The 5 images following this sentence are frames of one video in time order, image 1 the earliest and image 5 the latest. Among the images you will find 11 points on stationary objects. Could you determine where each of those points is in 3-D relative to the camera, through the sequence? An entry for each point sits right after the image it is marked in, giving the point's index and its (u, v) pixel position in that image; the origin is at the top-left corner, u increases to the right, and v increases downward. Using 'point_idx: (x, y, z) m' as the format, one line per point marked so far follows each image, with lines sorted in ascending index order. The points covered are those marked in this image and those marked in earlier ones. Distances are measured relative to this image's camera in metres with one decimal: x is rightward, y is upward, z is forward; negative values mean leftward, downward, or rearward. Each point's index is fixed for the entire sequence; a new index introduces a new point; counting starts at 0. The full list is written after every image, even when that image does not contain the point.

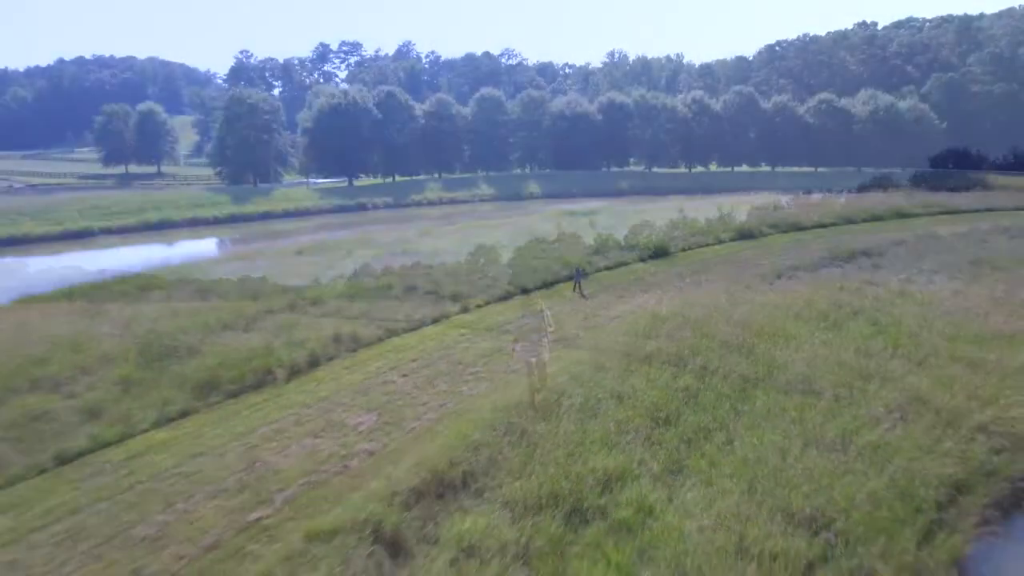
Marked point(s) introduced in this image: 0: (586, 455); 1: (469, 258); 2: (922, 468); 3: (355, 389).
0: (+0.8, -1.8, +7.8) m
1: (-1.1, +0.8, +19.3) m
2: (+4.4, -1.9, +7.7) m
3: (-2.2, -1.4, +10.3) m
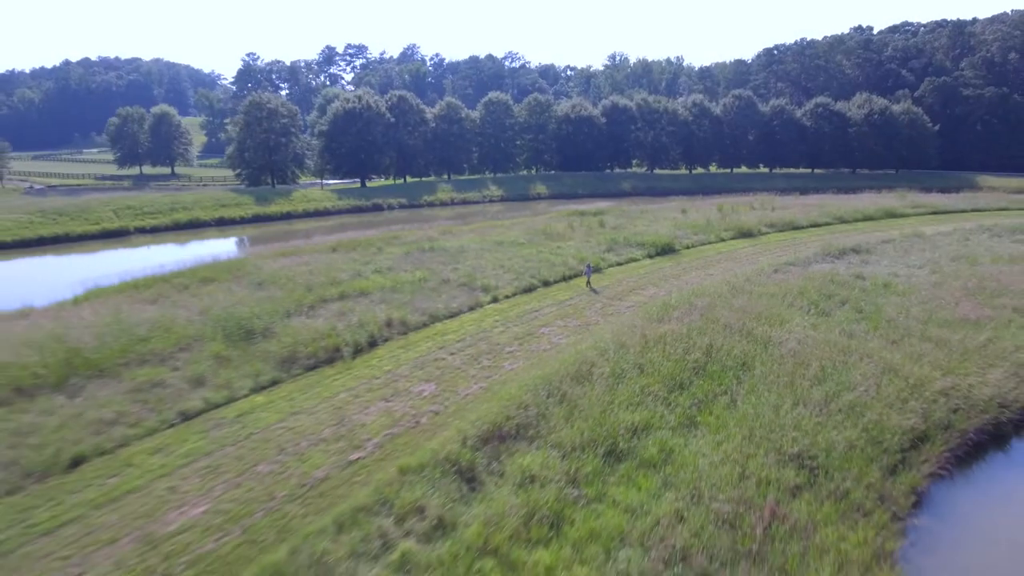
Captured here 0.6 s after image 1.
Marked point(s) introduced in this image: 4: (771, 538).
0: (+1.4, -1.6, +9.5) m
1: (-0.6, +1.0, +21.1) m
2: (+5.0, -1.8, +9.5) m
3: (-1.7, -1.3, +12.0) m
4: (+2.5, -2.4, +7.0) m
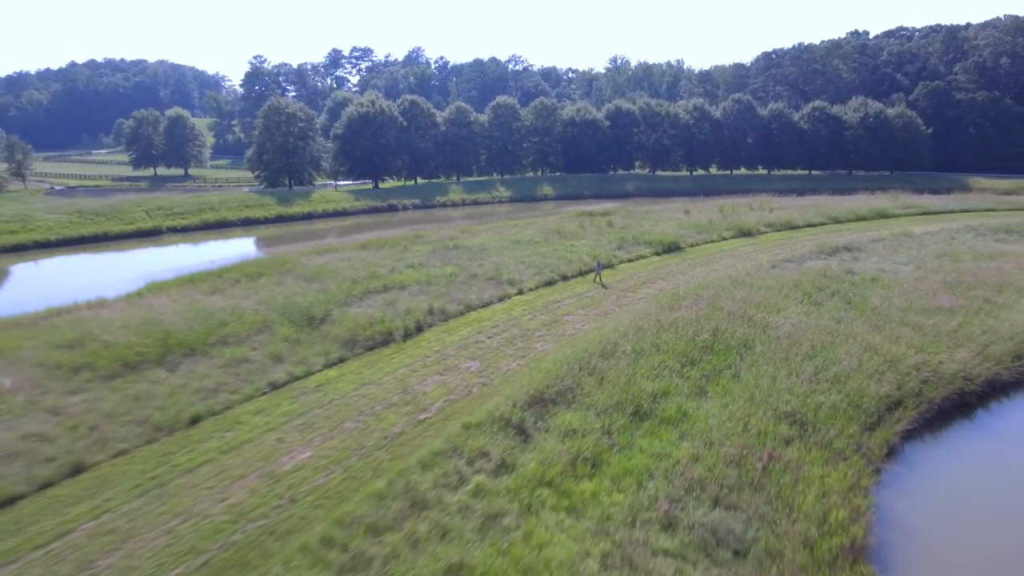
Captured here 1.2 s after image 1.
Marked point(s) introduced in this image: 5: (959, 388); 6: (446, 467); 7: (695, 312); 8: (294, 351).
0: (+2.0, -1.4, +11.3) m
1: (0.0, +1.2, +22.8) m
2: (+5.6, -1.6, +11.3) m
3: (-1.0, -1.1, +13.7) m
4: (+3.1, -2.3, +8.8) m
5: (+7.5, -1.7, +11.9) m
6: (-0.8, -2.2, +8.9) m
7: (+3.7, -0.5, +14.5) m
8: (-3.9, -1.1, +12.8) m
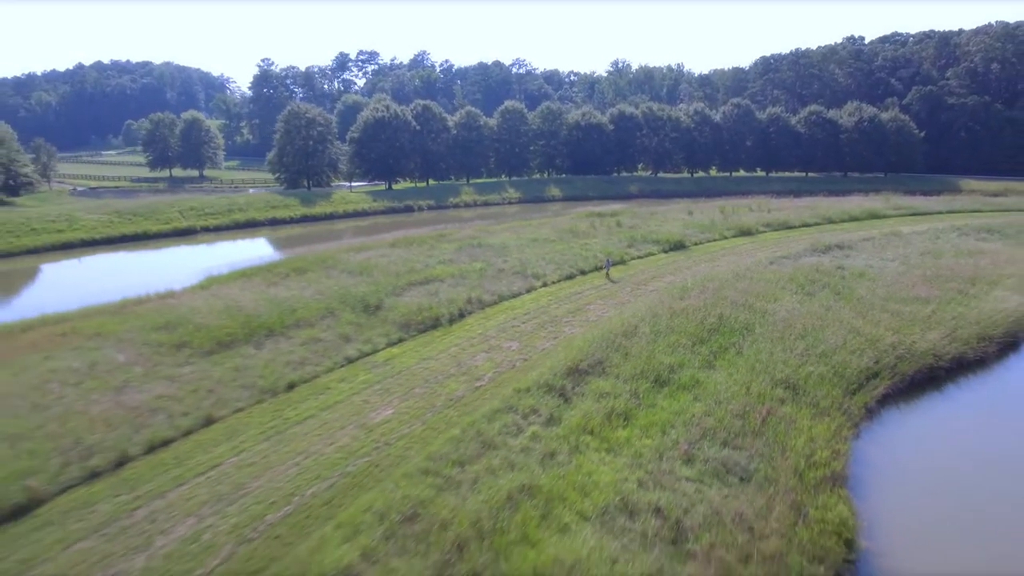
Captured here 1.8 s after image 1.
0: (+2.7, -1.3, +13.4) m
1: (+0.7, +1.3, +24.9) m
2: (+6.4, -1.4, +13.4) m
3: (-0.3, -0.9, +15.8) m
4: (+3.9, -2.1, +10.9) m
5: (+8.2, -1.5, +14.1) m
6: (-0.1, -2.0, +11.0) m
7: (+4.4, -0.3, +16.6) m
8: (-3.2, -0.9, +14.9) m
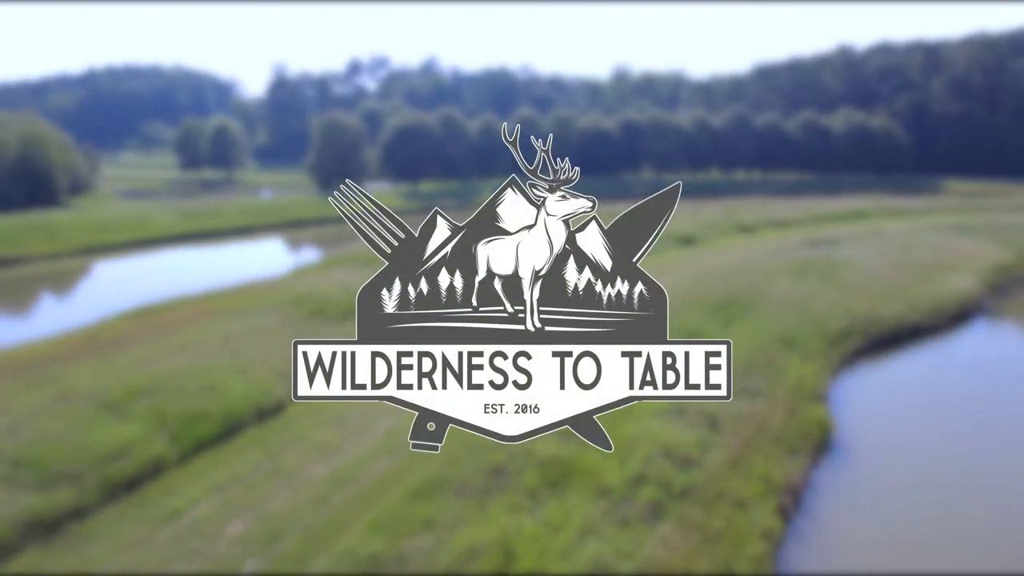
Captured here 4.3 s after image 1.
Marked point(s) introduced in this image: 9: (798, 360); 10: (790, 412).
0: (+4.2, -0.8, +17.5) m
1: (+2.2, +1.8, +29.0) m
2: (+7.9, -1.0, +17.5) m
3: (+1.2, -0.5, +20.0) m
4: (+5.4, -1.6, +15.0) m
5: (+9.7, -1.0, +18.2) m
6: (+1.4, -1.6, +15.1) m
7: (+5.9, +0.1, +20.8) m
8: (-1.7, -0.5, +19.0) m
9: (+6.2, -1.6, +15.5) m
10: (+5.1, -2.3, +13.2) m
